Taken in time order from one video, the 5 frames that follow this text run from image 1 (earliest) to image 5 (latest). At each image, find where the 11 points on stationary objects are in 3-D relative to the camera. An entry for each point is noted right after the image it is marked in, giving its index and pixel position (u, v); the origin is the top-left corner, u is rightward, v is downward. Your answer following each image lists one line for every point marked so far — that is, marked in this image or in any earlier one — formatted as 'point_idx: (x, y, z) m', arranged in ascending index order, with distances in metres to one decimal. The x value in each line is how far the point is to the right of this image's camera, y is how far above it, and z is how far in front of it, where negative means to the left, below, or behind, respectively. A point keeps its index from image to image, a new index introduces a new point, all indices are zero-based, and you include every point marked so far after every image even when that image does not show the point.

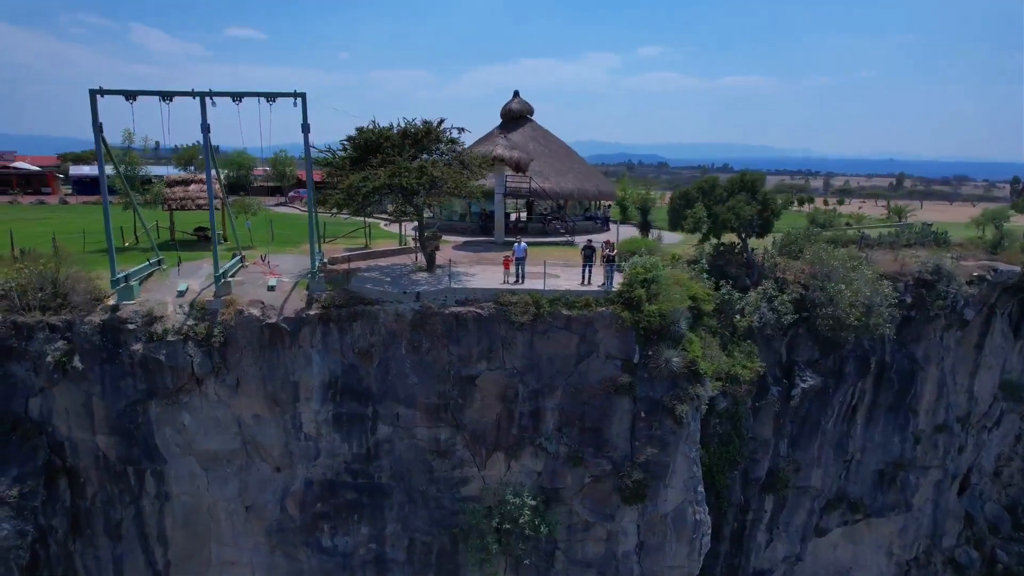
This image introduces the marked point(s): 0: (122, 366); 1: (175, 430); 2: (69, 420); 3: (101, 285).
0: (-11.4, -2.3, +18.8) m
1: (-10.3, -4.3, +19.7) m
2: (-13.1, -3.8, +18.9) m
3: (-12.8, +0.1, +19.6) m
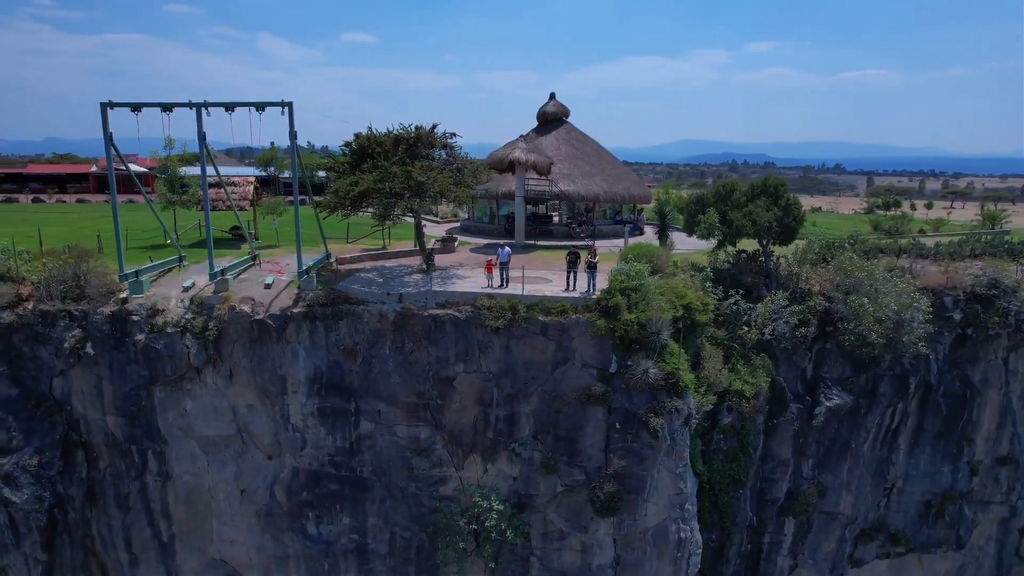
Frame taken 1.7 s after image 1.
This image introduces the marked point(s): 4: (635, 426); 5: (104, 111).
0: (-12.4, -2.1, +20.7) m
1: (-11.1, -4.2, +21.4) m
2: (-14.0, -3.6, +21.0) m
3: (-13.6, +0.3, +21.7) m
4: (+3.8, -4.3, +20.0) m
5: (-12.7, +5.5, +19.9) m
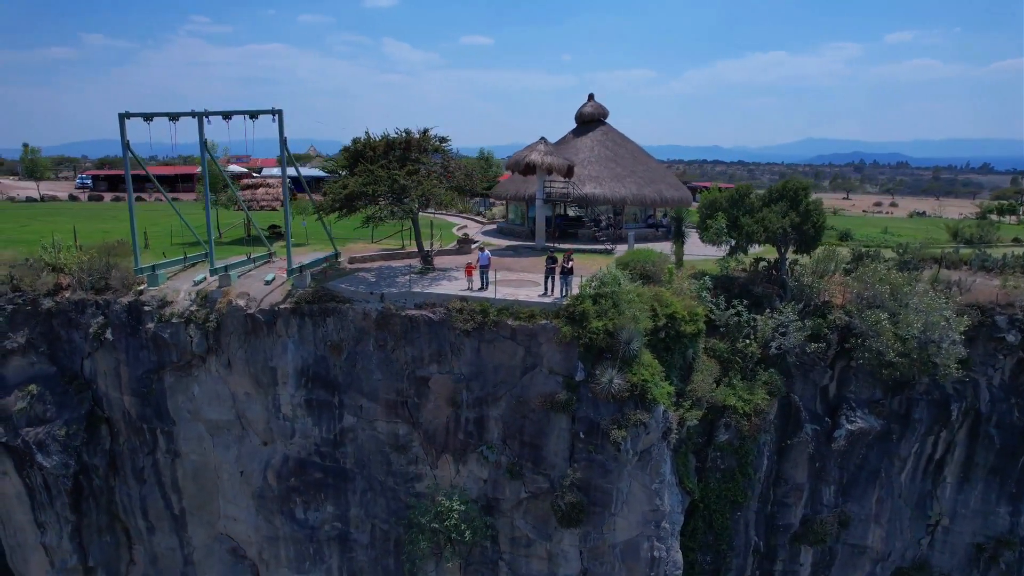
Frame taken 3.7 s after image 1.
0: (-13.2, -1.9, +22.8) m
1: (-11.9, -4.0, +23.3) m
2: (-14.8, -3.3, +23.4) m
3: (-14.1, +0.6, +24.0) m
4: (+2.6, -4.5, +19.5) m
5: (-13.4, +5.7, +22.1) m
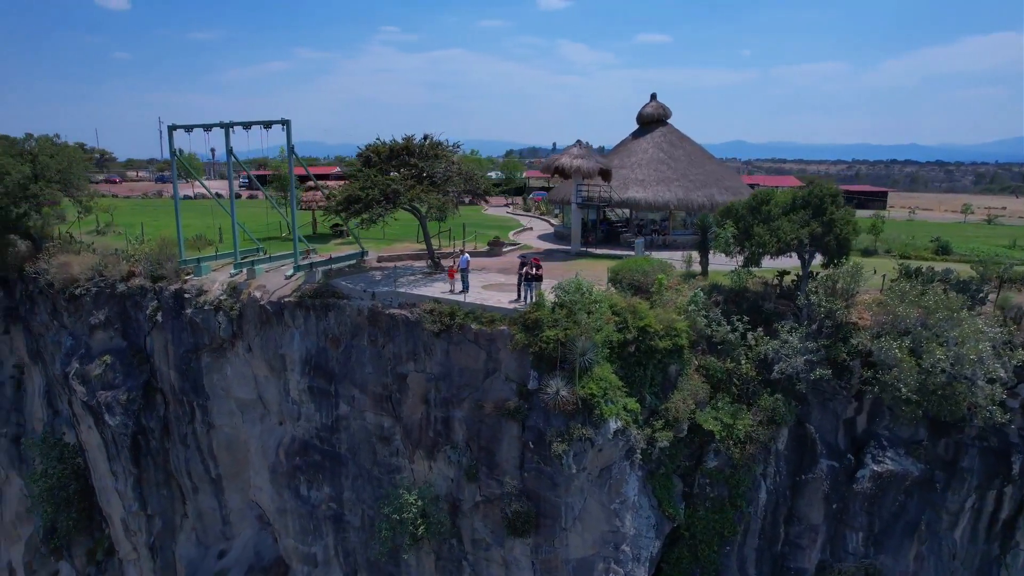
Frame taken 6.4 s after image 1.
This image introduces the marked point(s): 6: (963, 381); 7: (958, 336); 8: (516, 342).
0: (-13.4, -1.4, +26.2) m
1: (-12.1, -3.6, +26.3) m
2: (-14.8, -2.8, +27.2) m
3: (-13.9, +1.0, +27.5) m
4: (+1.0, -4.7, +19.1) m
5: (-13.4, +6.2, +25.5) m
6: (+13.4, -2.8, +18.9) m
7: (+13.4, -1.4, +19.2) m
8: (+0.2, -1.7, +19.6) m
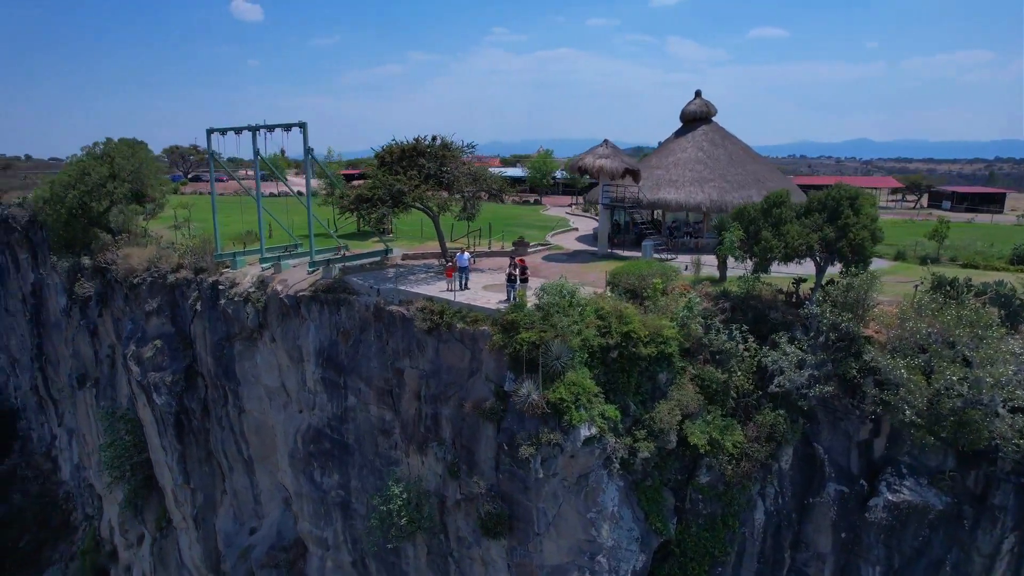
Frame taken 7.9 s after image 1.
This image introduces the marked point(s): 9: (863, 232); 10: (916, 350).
0: (-12.8, -1.1, +28.2) m
1: (-11.6, -3.3, +28.1) m
2: (-14.2, -2.4, +29.4) m
3: (-13.1, +1.4, +29.5) m
4: (+0.1, -4.8, +18.9) m
5: (-12.8, +6.5, +27.5) m
6: (+12.4, -3.1, +16.8) m
7: (+12.6, -1.8, +17.1) m
8: (-0.5, -1.7, +19.6) m
9: (+10.8, +1.7, +19.8) m
10: (+11.6, -1.7, +18.4) m
